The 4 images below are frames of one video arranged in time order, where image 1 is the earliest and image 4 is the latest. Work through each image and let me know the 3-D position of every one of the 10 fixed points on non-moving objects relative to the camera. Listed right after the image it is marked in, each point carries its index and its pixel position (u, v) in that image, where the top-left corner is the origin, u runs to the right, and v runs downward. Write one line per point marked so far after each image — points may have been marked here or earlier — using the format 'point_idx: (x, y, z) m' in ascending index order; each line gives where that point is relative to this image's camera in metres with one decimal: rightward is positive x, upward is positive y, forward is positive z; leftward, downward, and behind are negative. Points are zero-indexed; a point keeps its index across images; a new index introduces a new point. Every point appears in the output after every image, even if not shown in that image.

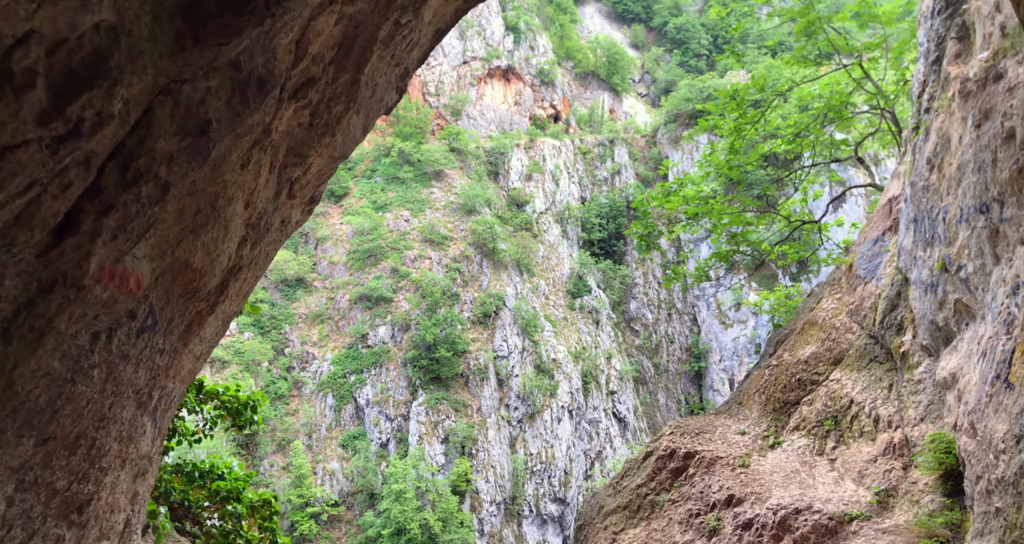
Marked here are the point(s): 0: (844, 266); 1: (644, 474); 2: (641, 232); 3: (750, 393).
0: (+2.6, 0.0, +7.4) m
1: (+1.0, -1.6, +7.4) m
2: (+1.4, +0.4, +10.1) m
3: (+1.9, -1.0, +7.6) m
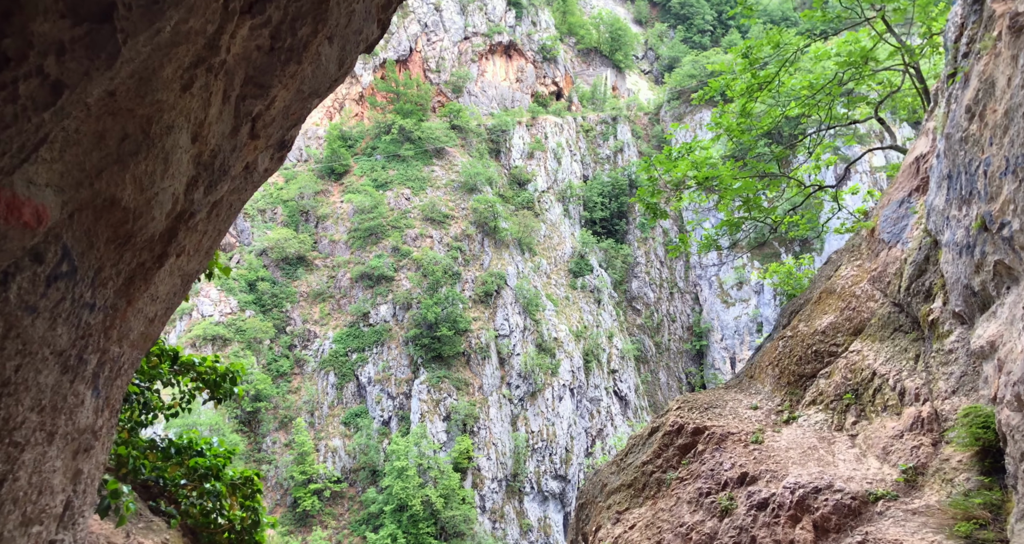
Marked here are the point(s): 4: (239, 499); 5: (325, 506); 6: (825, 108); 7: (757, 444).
0: (+2.5, +0.3, +6.9) m
1: (+1.0, -1.3, +7.0) m
2: (+1.4, +0.7, +9.7) m
3: (+1.9, -0.7, +7.2) m
4: (-2.0, -1.7, +7.1) m
5: (-3.8, -4.8, +20.3) m
6: (+3.0, +1.6, +9.0) m
7: (+1.6, -1.1, +6.2) m
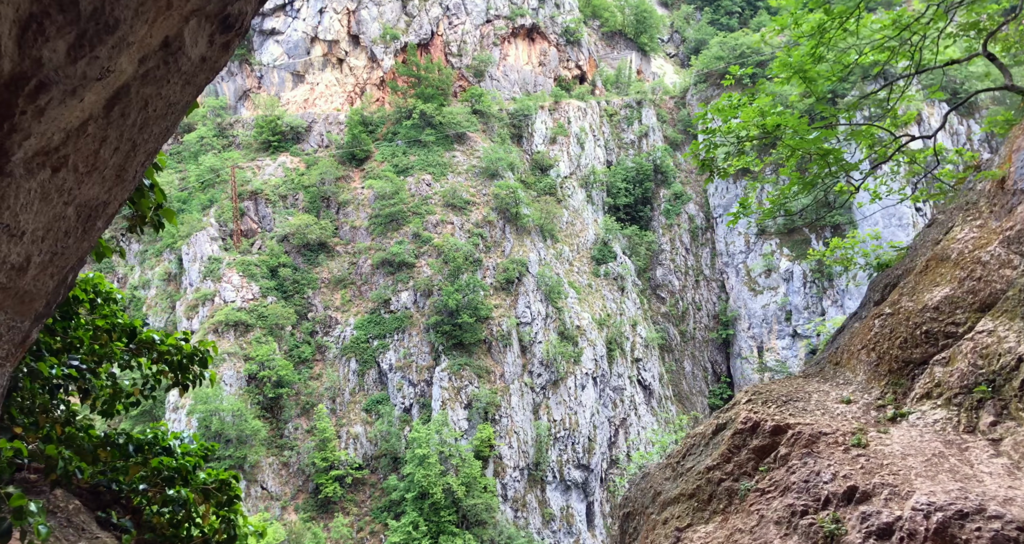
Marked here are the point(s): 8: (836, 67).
0: (+2.7, +0.5, +5.6) m
1: (+1.2, -1.1, +5.8) m
2: (+1.7, +1.0, +8.4) m
3: (+2.1, -0.5, +5.9) m
4: (-1.8, -1.4, +5.9) m
5: (-3.3, -4.4, +19.2) m
6: (+3.2, +1.8, +7.7) m
7: (+1.8, -0.9, +4.9) m
8: (+2.6, +1.7, +7.8) m
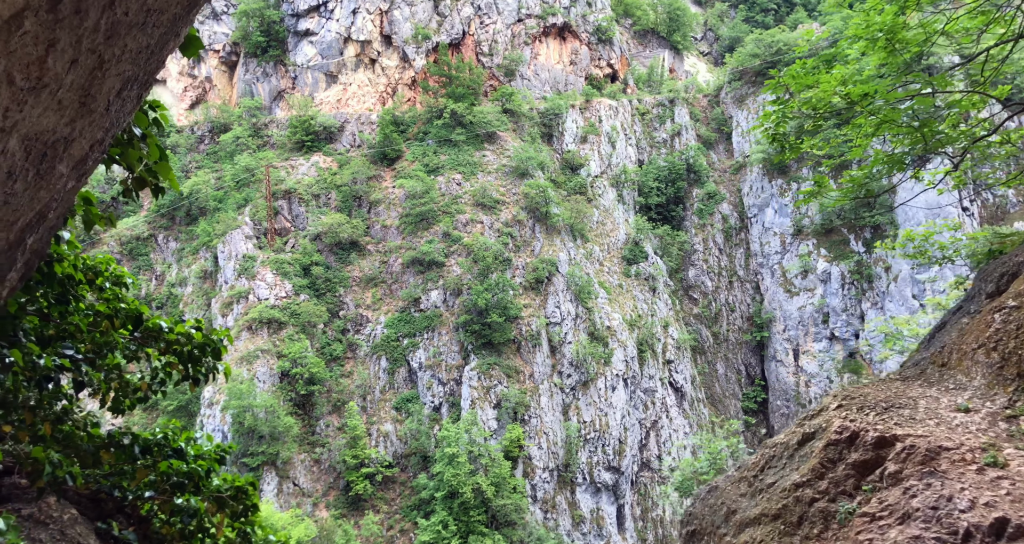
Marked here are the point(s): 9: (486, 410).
0: (+3.0, +0.6, +4.7) m
1: (+1.5, -1.0, +5.0) m
2: (+2.0, +1.1, +7.5) m
3: (+2.4, -0.4, +5.1) m
4: (-1.6, -1.4, +5.2) m
5: (-2.7, -4.3, +18.5) m
6: (+3.6, +1.9, +6.8) m
7: (+2.0, -0.8, +4.1) m
8: (+3.0, +1.7, +6.9) m
9: (-0.5, -2.9, +19.7) m
